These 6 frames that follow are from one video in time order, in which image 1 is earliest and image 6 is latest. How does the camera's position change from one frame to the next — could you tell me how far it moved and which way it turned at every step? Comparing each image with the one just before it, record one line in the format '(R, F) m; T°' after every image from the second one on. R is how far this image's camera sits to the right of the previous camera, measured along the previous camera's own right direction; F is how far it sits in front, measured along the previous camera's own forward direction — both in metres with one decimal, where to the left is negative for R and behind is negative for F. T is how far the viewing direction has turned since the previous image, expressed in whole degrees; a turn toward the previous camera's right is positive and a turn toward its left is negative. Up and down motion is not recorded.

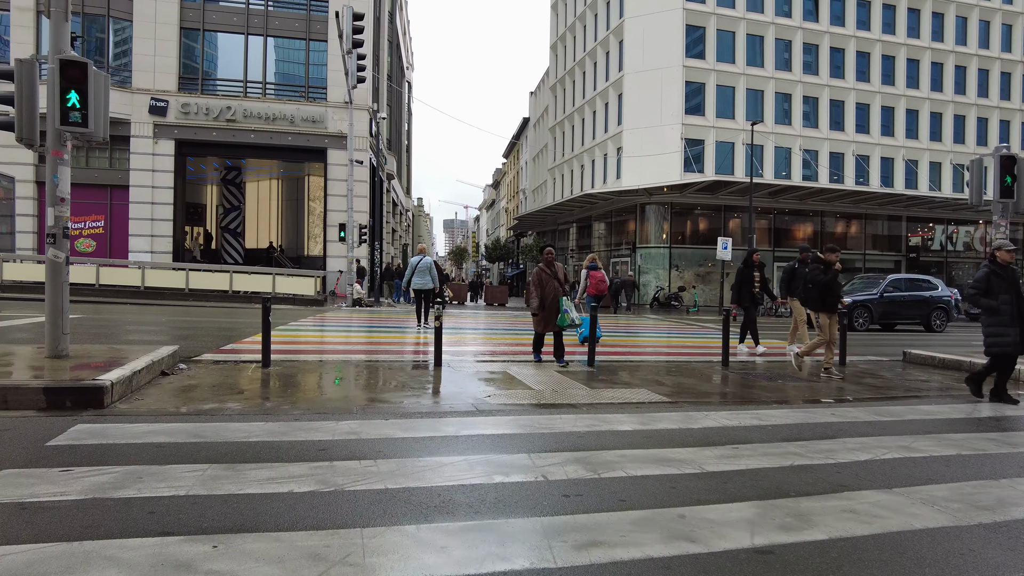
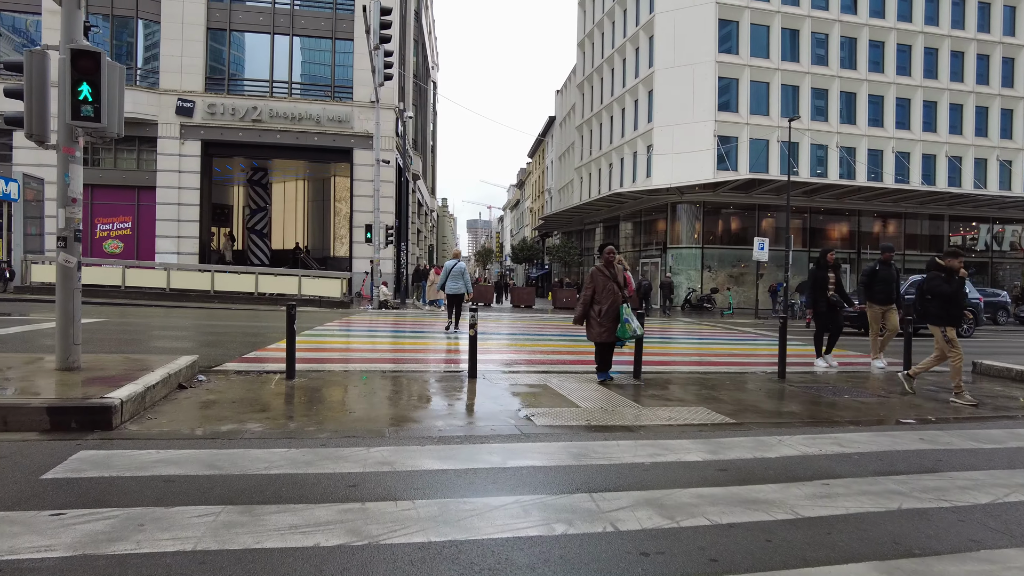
(-0.2, +0.5) m; -2°
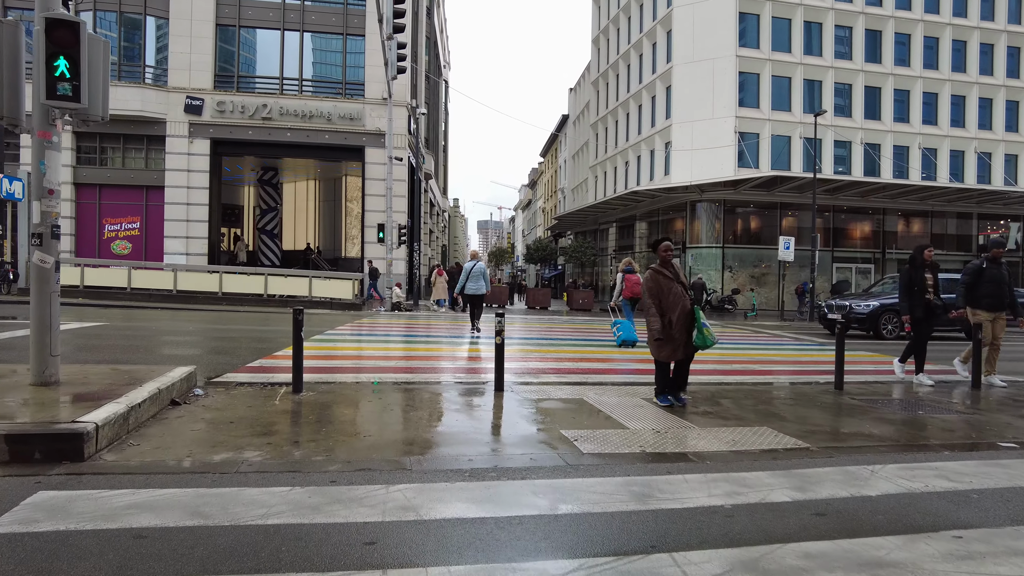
(-0.2, +0.7) m; -1°
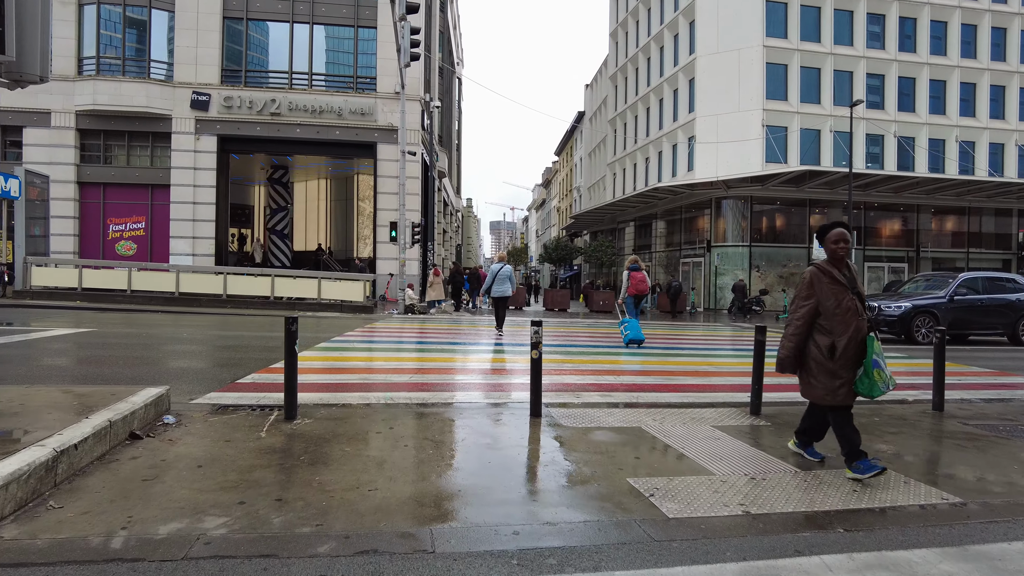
(-0.2, +1.1) m; -1°
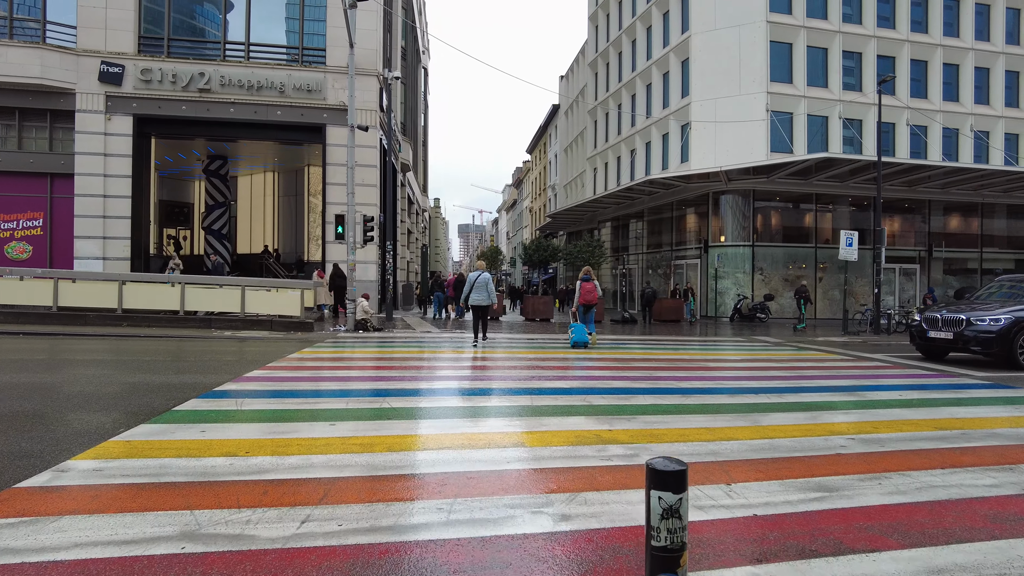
(-0.2, +3.5) m; +3°
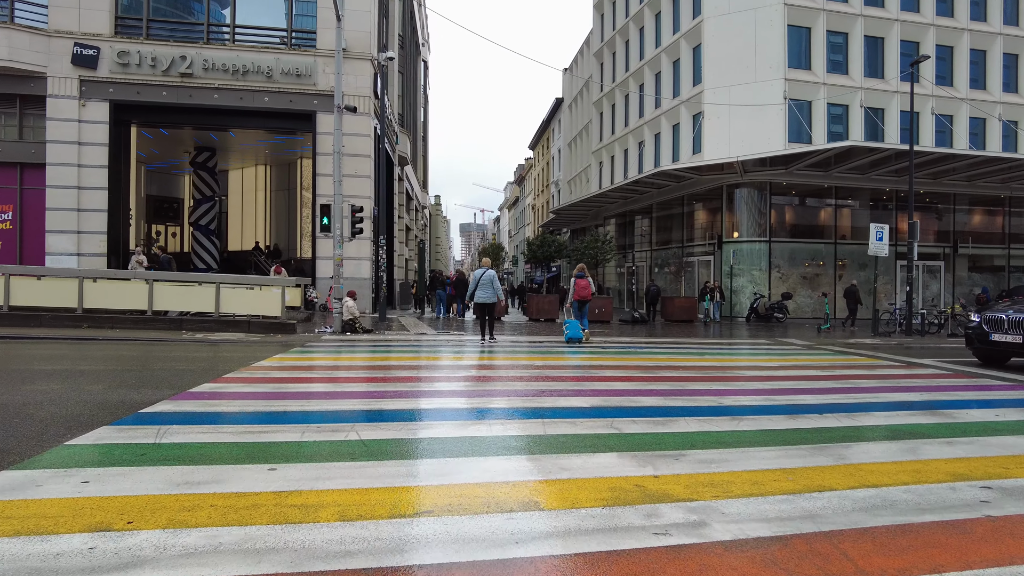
(0.0, +1.4) m; 0°
